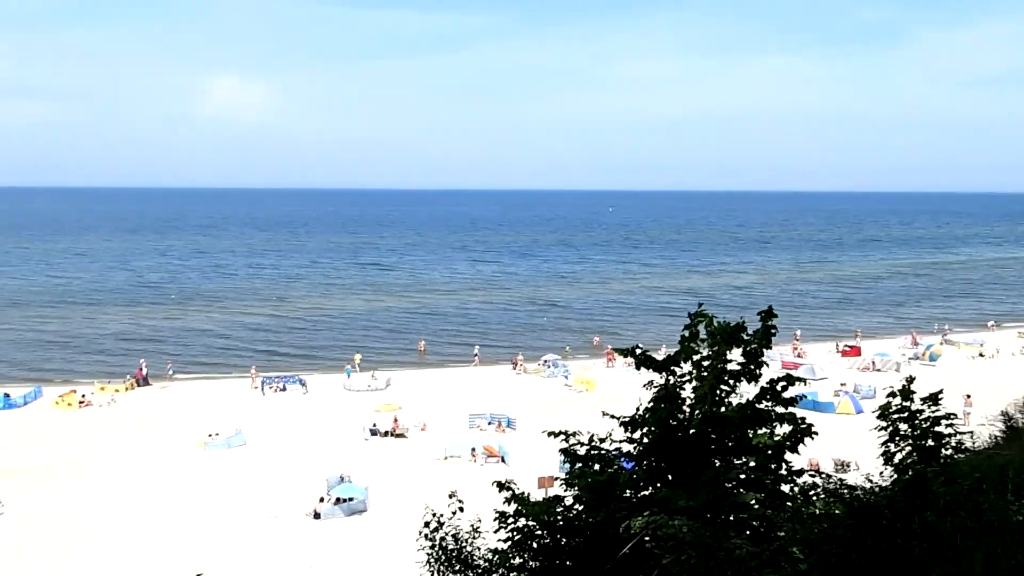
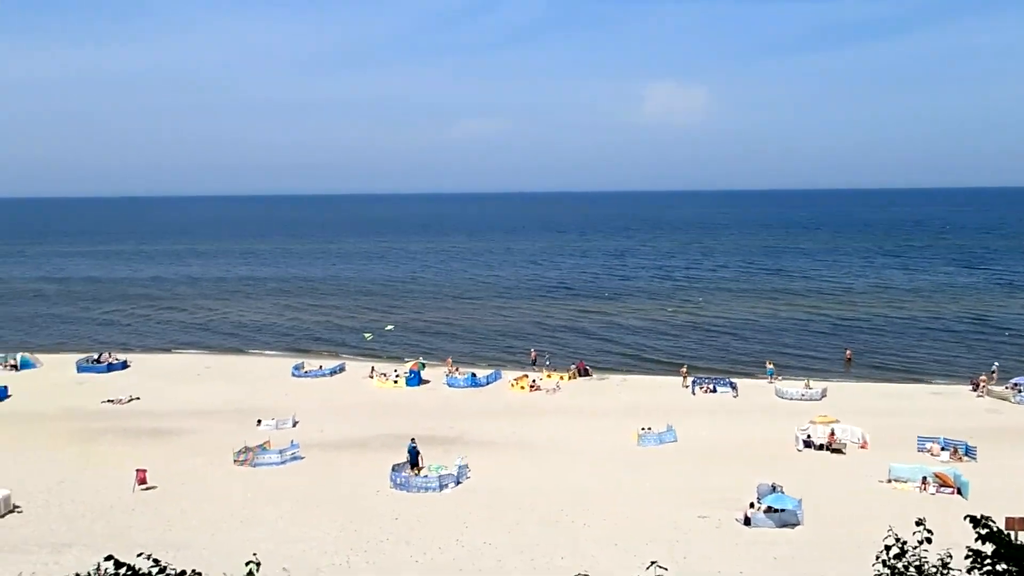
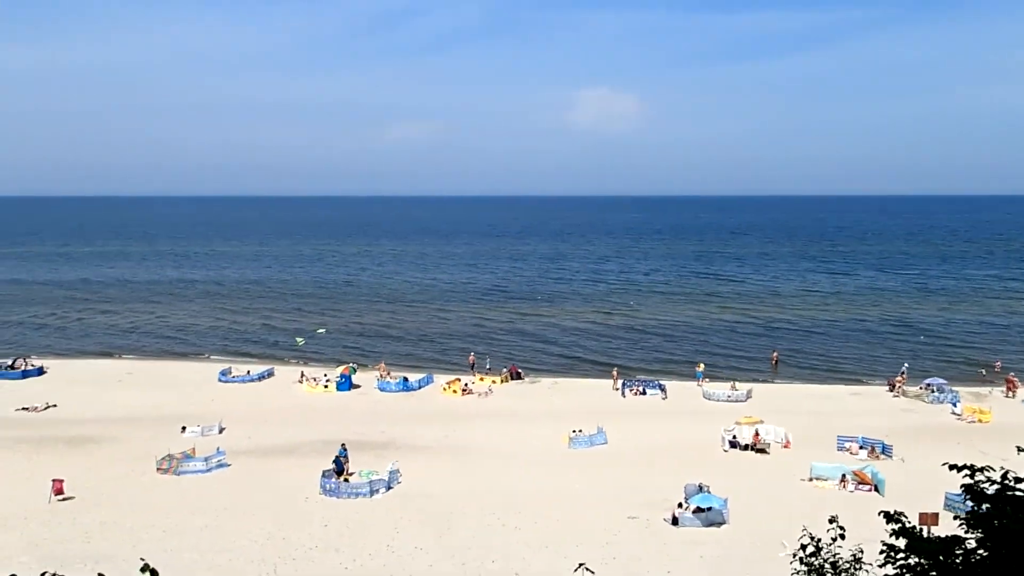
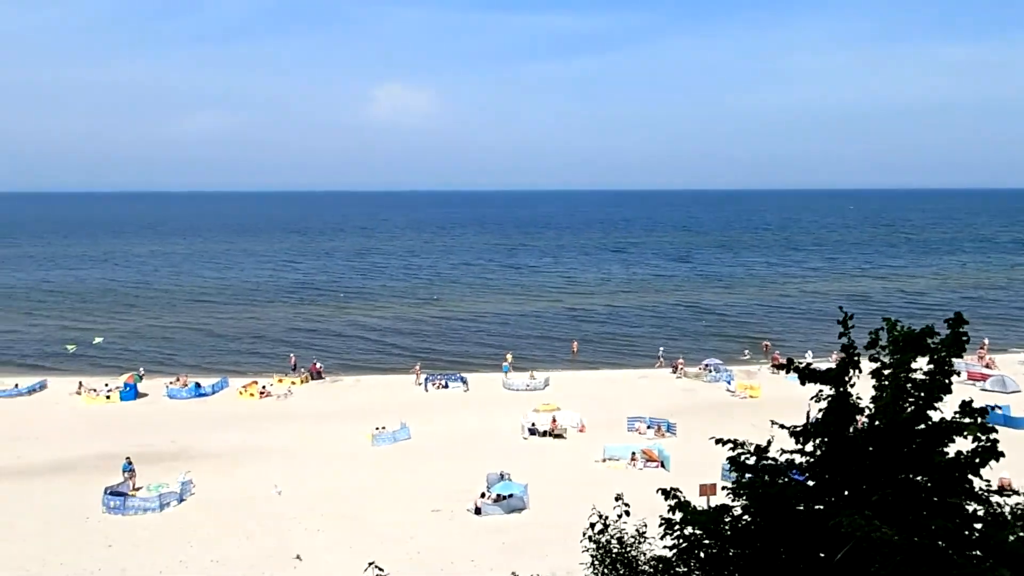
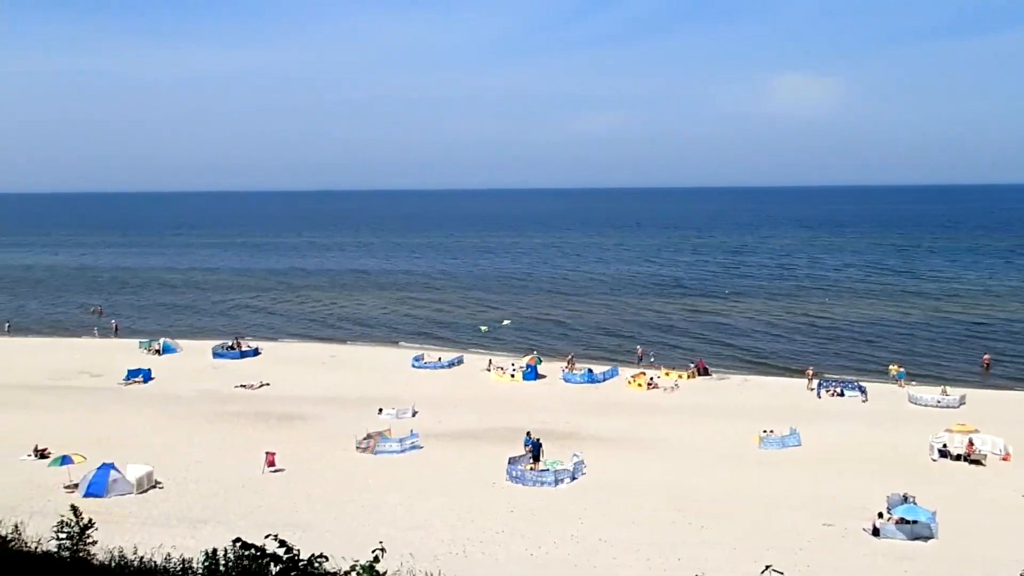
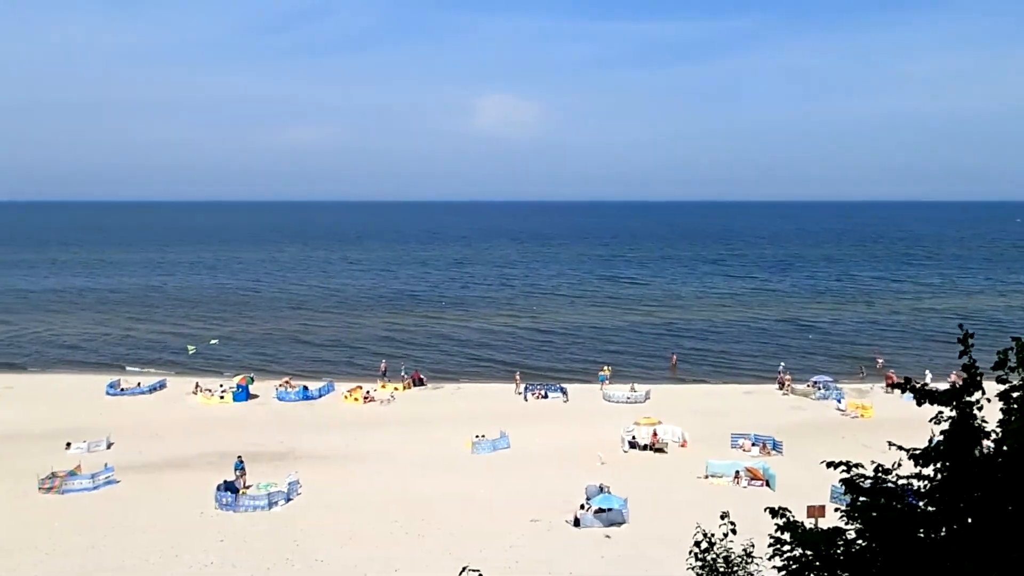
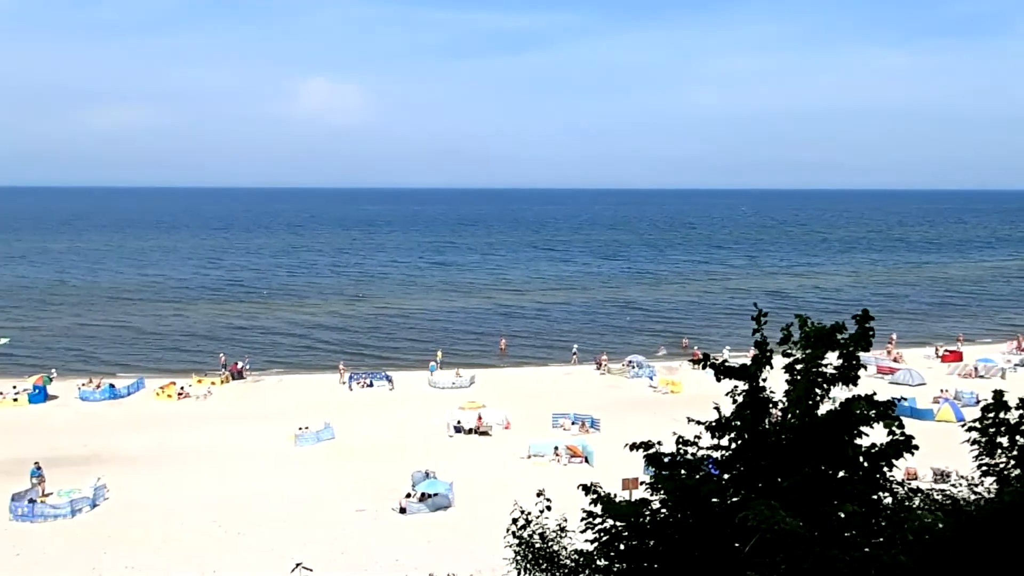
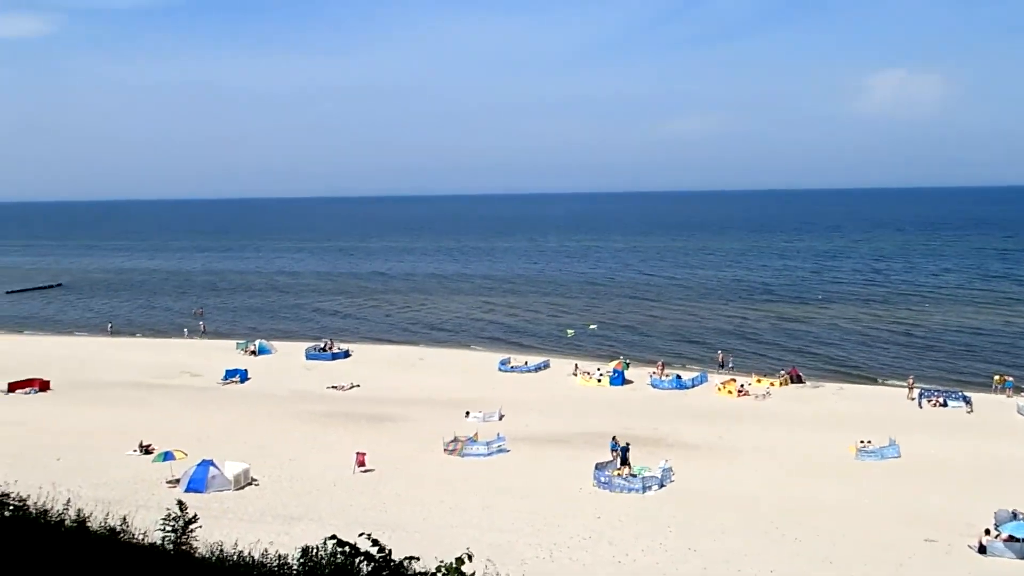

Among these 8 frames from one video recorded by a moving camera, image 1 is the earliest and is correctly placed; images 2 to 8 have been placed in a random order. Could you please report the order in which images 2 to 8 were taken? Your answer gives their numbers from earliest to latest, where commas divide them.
7, 4, 6, 3, 2, 5, 8
